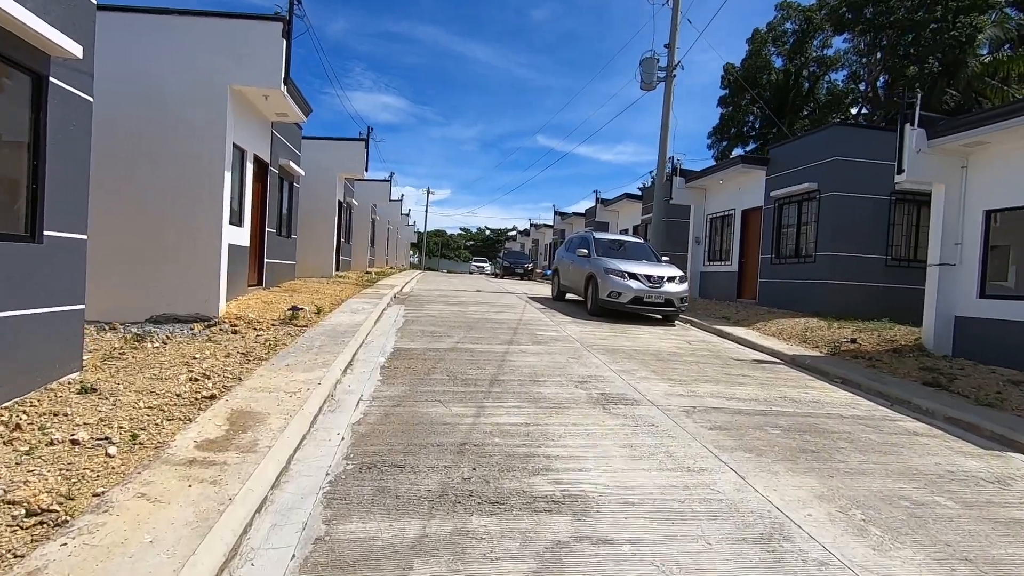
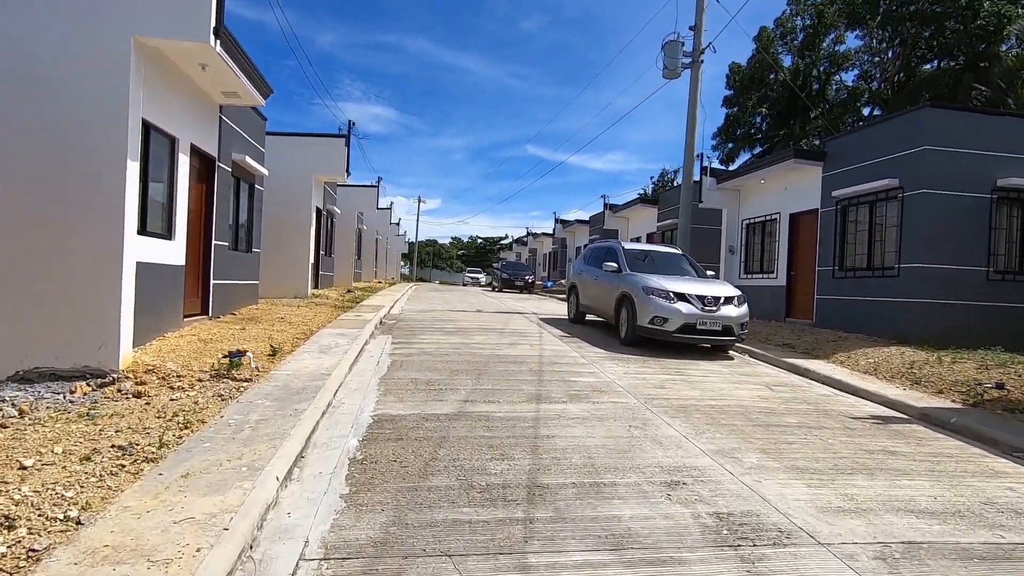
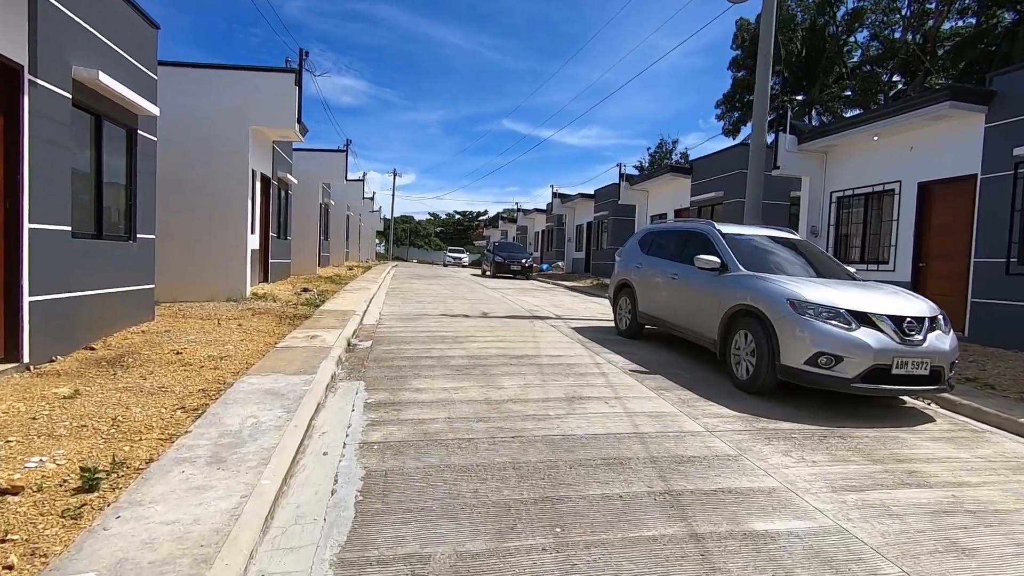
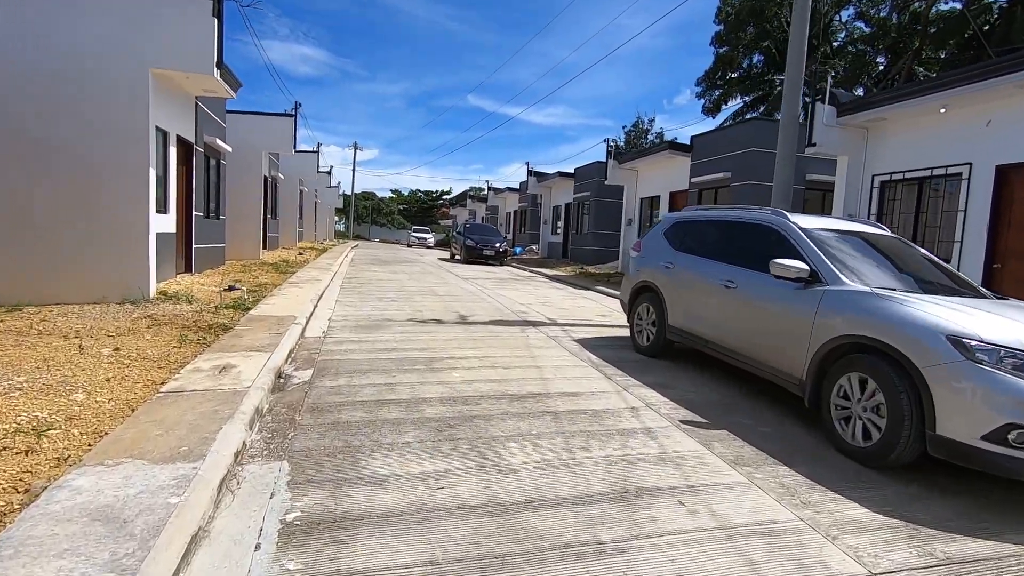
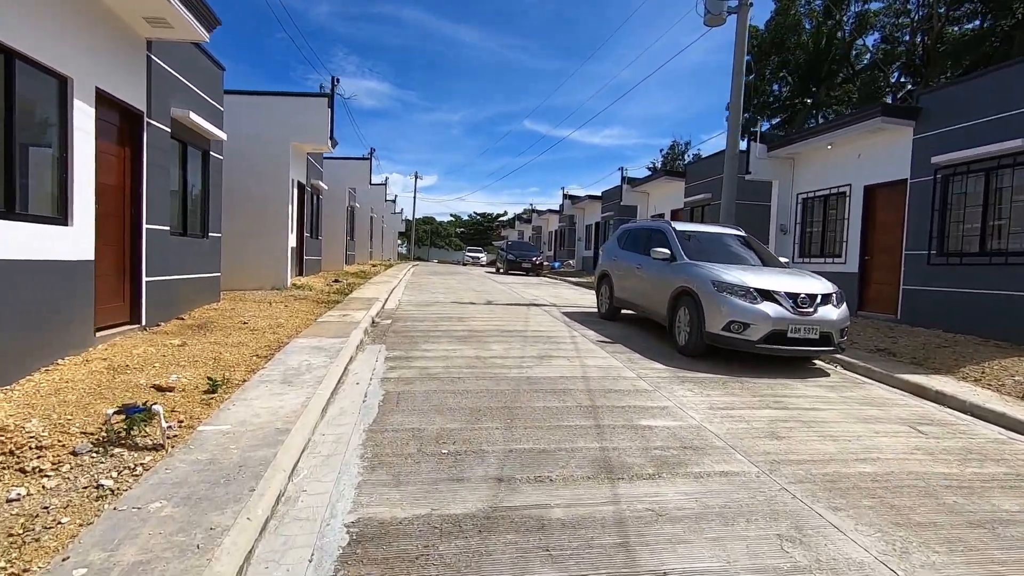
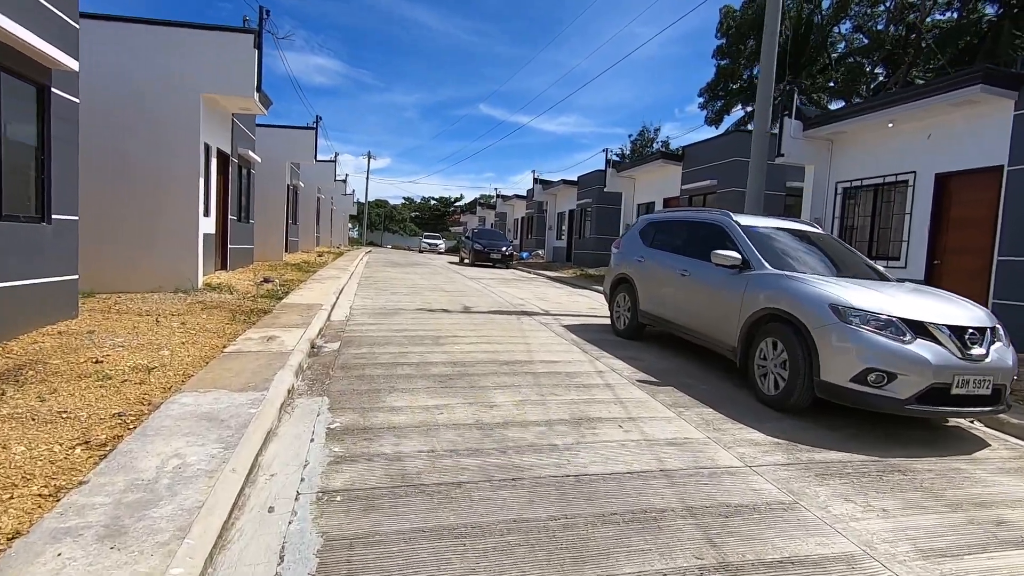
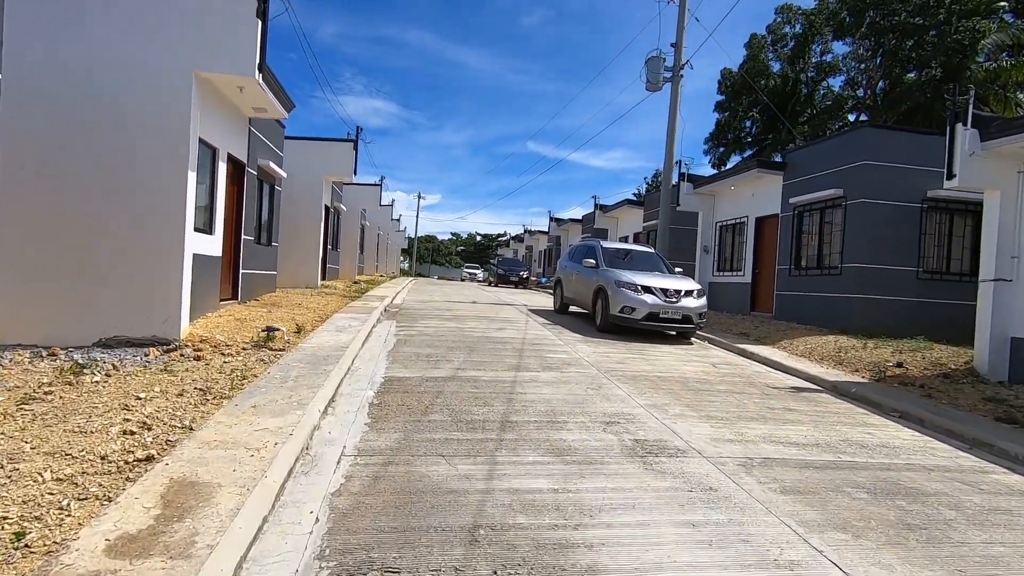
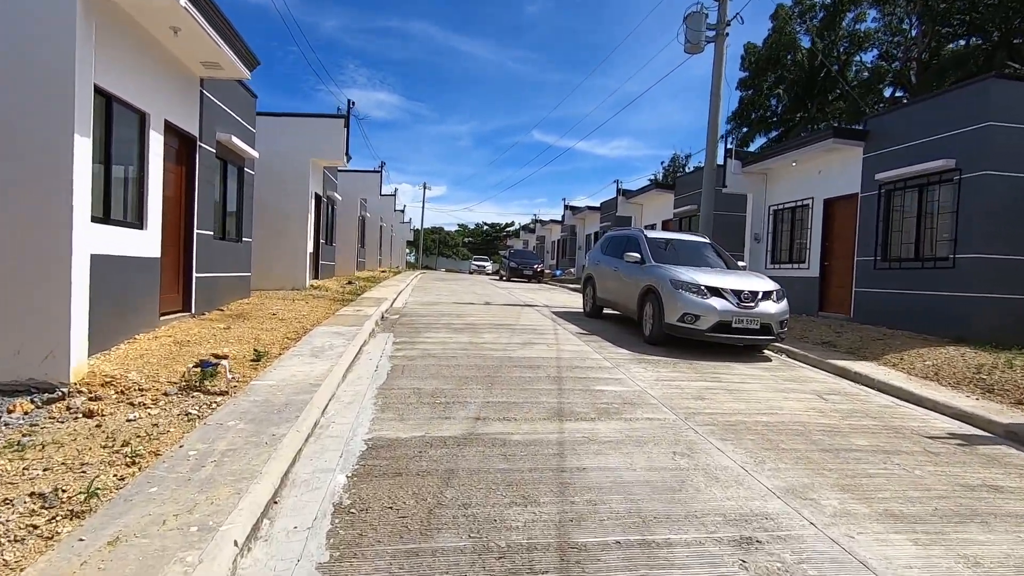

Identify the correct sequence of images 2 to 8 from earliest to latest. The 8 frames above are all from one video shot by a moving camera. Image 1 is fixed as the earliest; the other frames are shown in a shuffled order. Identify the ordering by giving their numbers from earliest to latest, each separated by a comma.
7, 2, 8, 5, 3, 6, 4
